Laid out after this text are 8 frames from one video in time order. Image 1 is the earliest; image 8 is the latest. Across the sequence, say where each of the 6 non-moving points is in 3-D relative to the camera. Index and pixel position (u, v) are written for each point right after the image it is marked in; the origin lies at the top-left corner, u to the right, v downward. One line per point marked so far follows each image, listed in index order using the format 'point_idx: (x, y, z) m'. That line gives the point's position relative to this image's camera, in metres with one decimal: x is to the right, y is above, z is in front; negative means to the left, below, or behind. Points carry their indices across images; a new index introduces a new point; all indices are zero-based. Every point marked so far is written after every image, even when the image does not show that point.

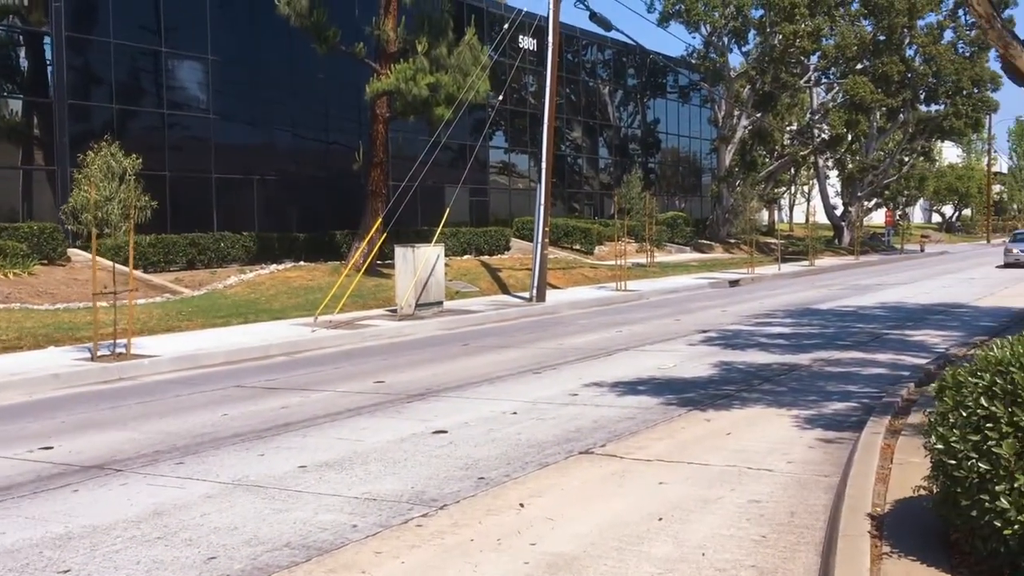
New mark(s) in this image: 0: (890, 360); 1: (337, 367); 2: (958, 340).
0: (+5.0, -1.0, +13.9) m
1: (-2.6, -1.1, +15.1) m
2: (+6.8, -0.8, +15.9) m
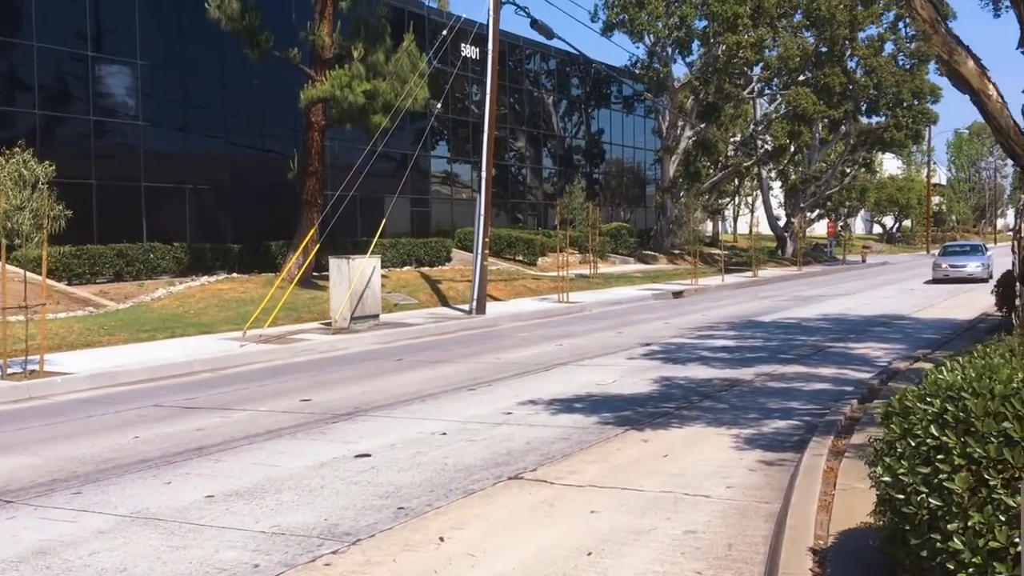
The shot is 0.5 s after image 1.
0: (+4.2, -1.1, +13.6) m
1: (-3.5, -1.3, +14.5) m
2: (+5.8, -1.0, +15.7) m
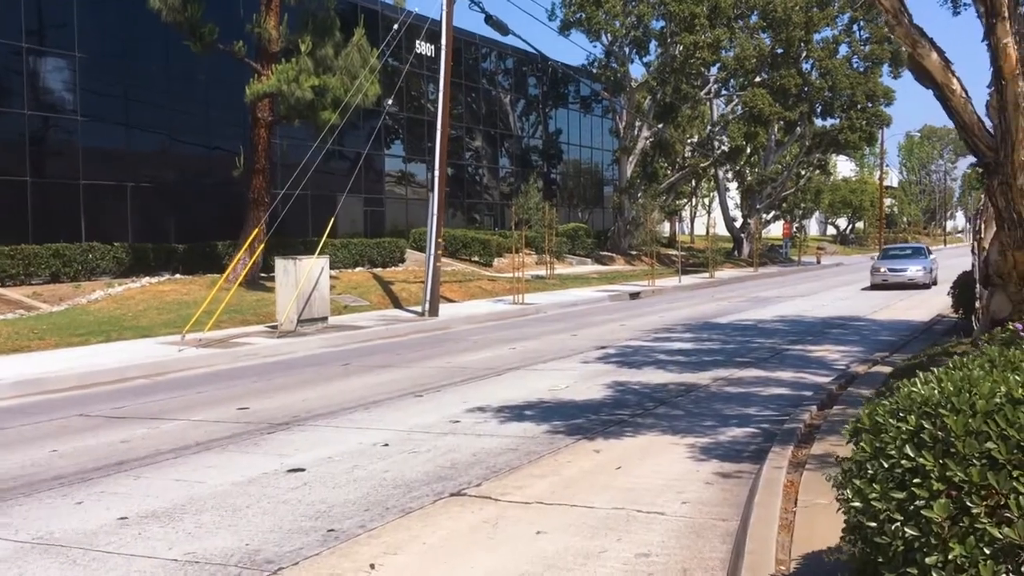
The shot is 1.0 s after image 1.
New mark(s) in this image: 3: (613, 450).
0: (+3.5, -1.2, +13.3) m
1: (-4.1, -1.4, +13.8) m
2: (+5.1, -1.0, +15.3) m
3: (+0.9, -1.4, +9.1) m
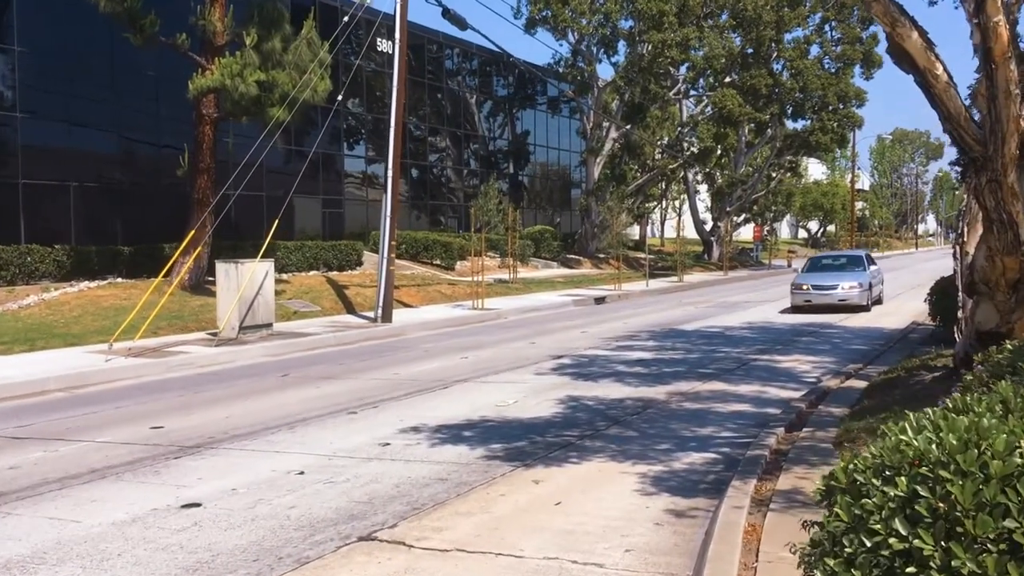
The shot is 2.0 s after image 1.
0: (+2.9, -1.2, +12.3) m
1: (-4.8, -1.4, +12.6) m
2: (+4.4, -1.1, +14.4) m
3: (+0.3, -1.5, +8.0) m
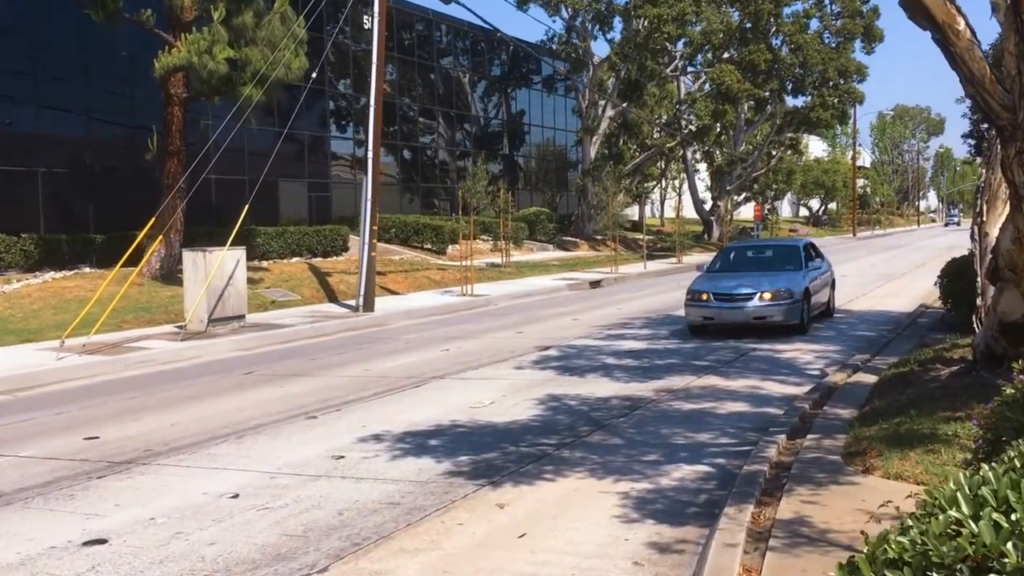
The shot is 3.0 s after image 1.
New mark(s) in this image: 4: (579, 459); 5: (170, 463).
0: (+2.6, -1.1, +11.2) m
1: (-5.1, -1.4, +11.6) m
2: (+4.1, -0.9, +13.3) m
3: (+0.1, -1.4, +7.0) m
4: (+0.5, -1.3, +8.3) m
5: (-2.8, -1.4, +8.7) m
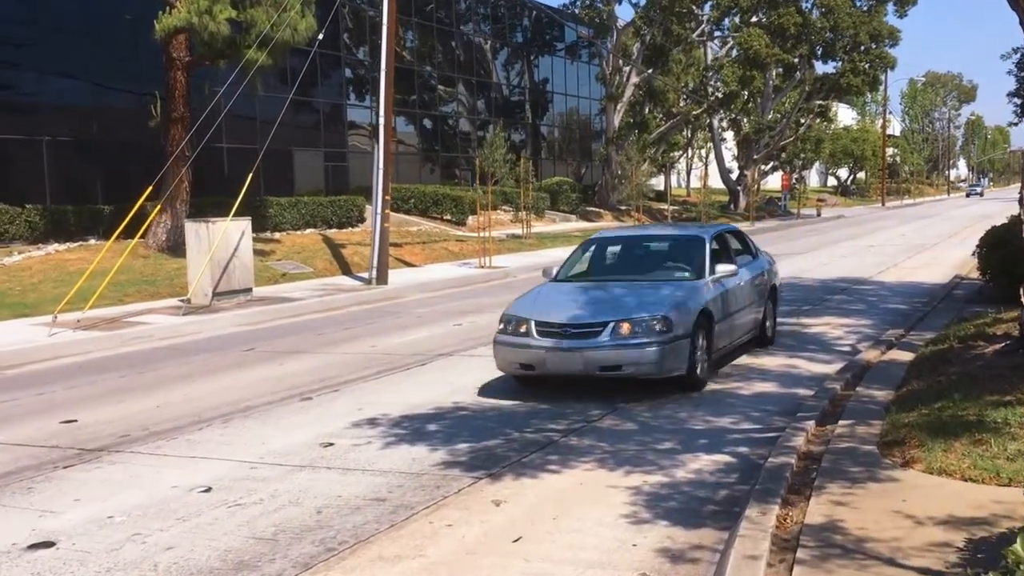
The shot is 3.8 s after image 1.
0: (+2.7, -0.8, +10.5) m
1: (-5.0, -1.1, +11.0) m
2: (+4.3, -0.5, +12.5) m
3: (+0.1, -1.3, +6.3) m
4: (+0.6, -1.1, +7.6) m
5: (-2.8, -1.2, +8.1) m
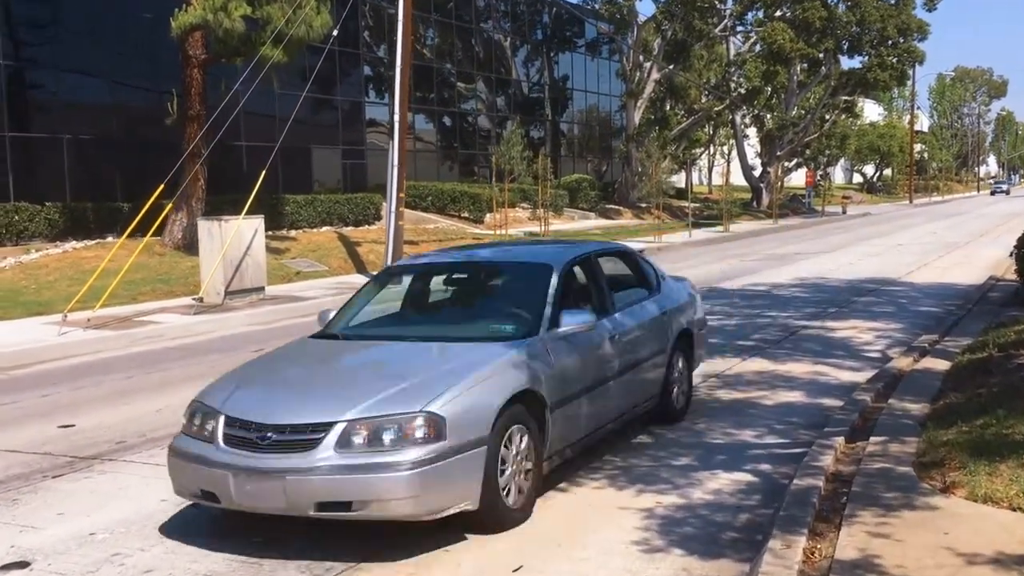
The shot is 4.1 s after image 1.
0: (+2.8, -0.8, +9.9) m
1: (-4.8, -1.1, +10.6) m
2: (+4.4, -0.6, +12.0) m
3: (+0.1, -1.3, +5.8) m
4: (+0.6, -1.2, +7.1) m
5: (-2.8, -1.3, +7.7) m
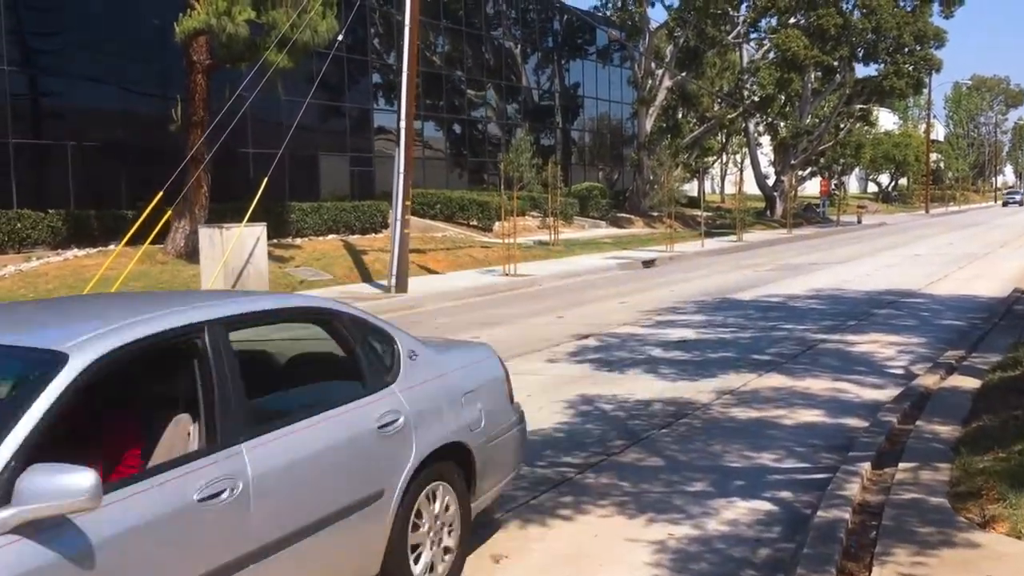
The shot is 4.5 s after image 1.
0: (+2.9, -0.9, +9.5) m
1: (-4.8, -1.2, +10.2) m
2: (+4.5, -0.7, +11.5) m
3: (+0.1, -1.4, +5.3) m
4: (+0.6, -1.3, +6.6) m
5: (-2.7, -1.3, +7.2) m
